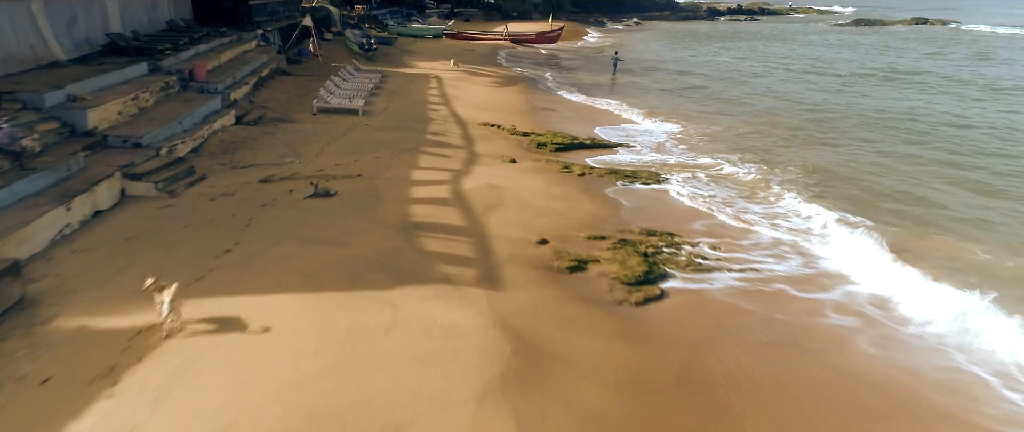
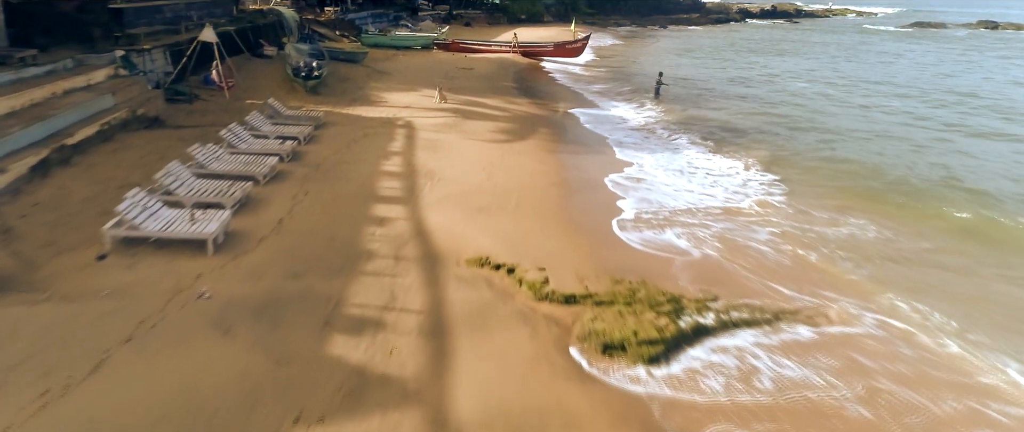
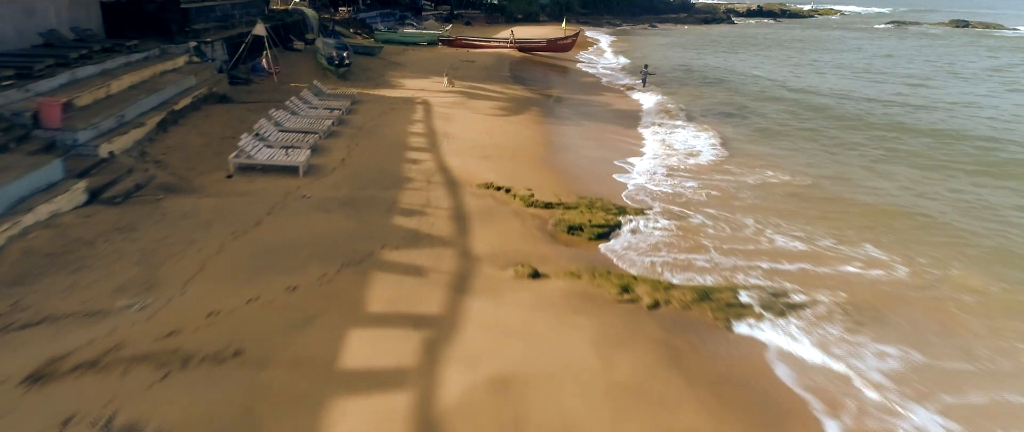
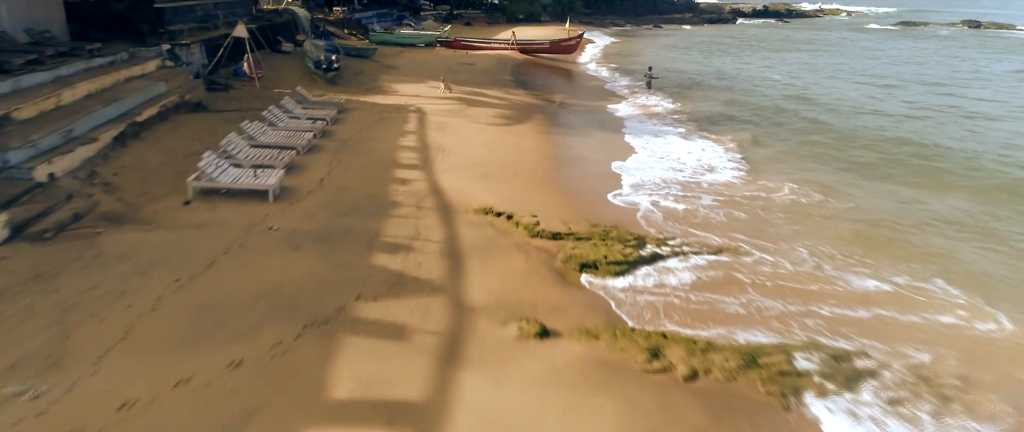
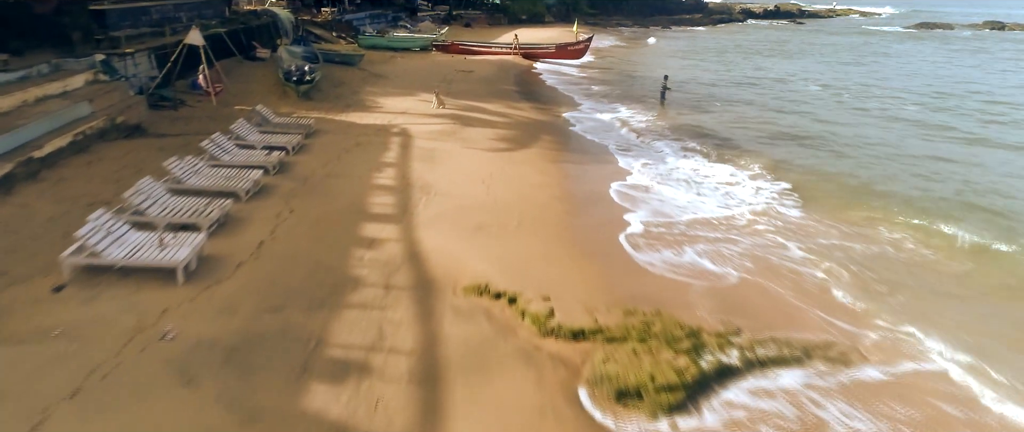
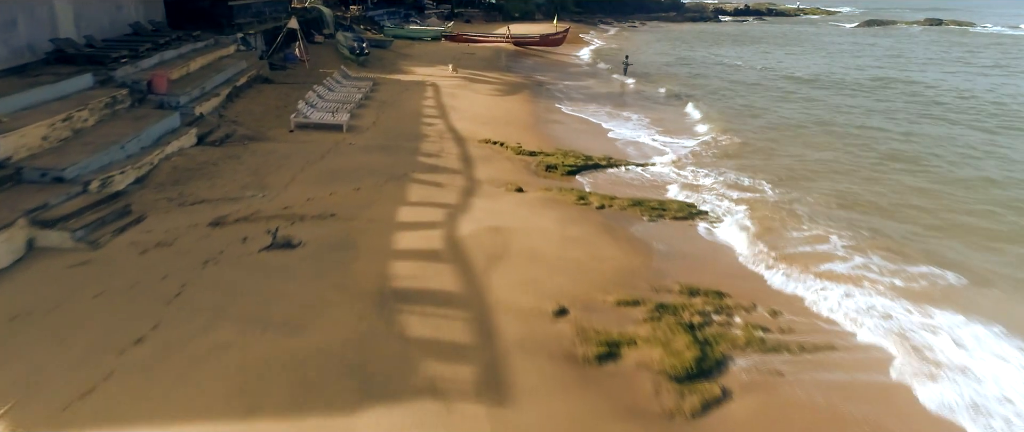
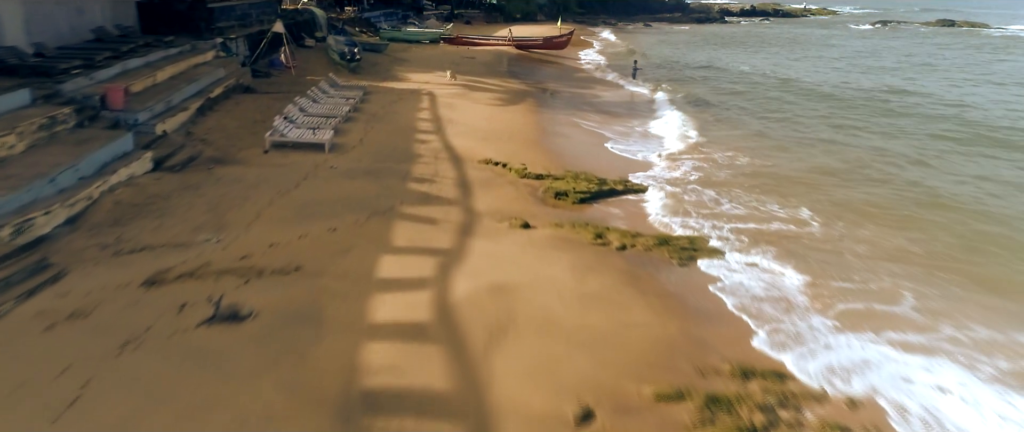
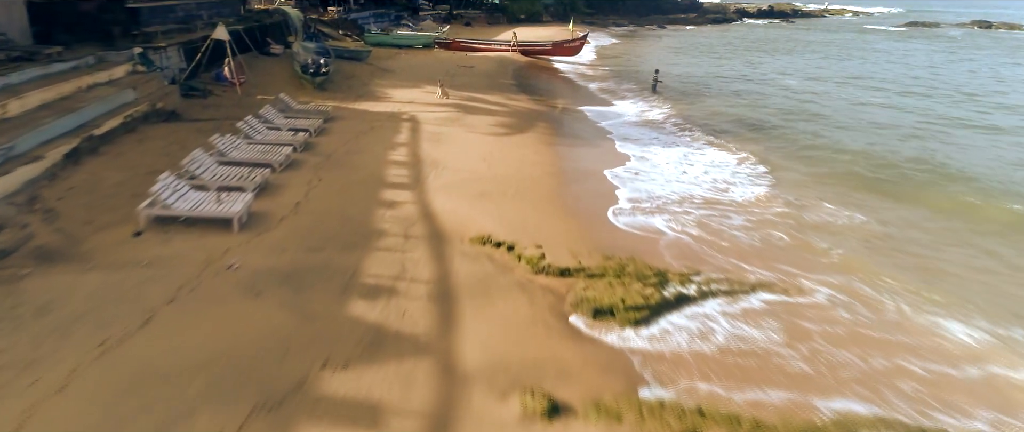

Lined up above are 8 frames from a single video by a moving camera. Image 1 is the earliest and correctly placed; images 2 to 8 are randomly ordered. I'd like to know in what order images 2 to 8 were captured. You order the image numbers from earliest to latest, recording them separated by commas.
6, 7, 3, 4, 8, 2, 5
